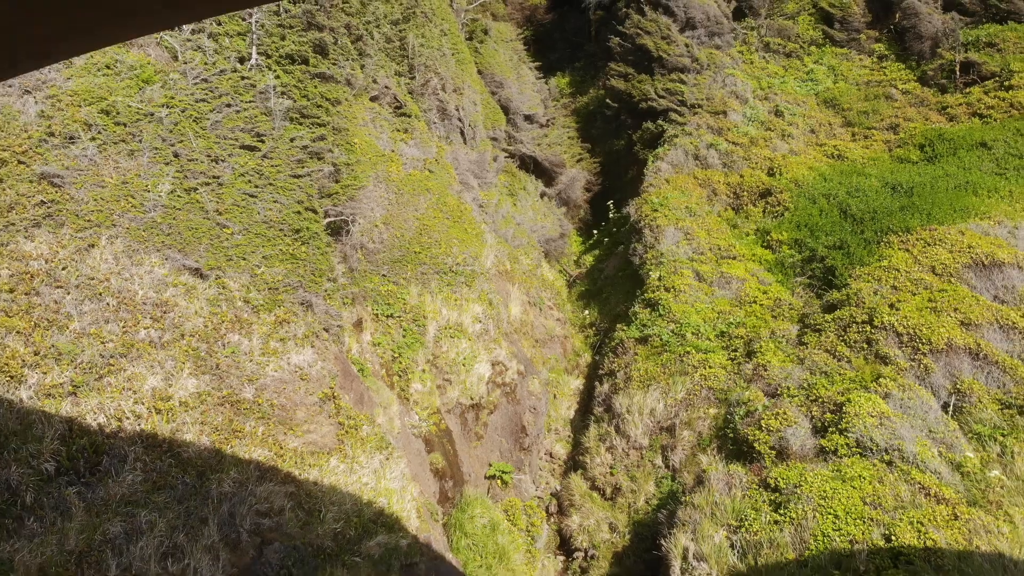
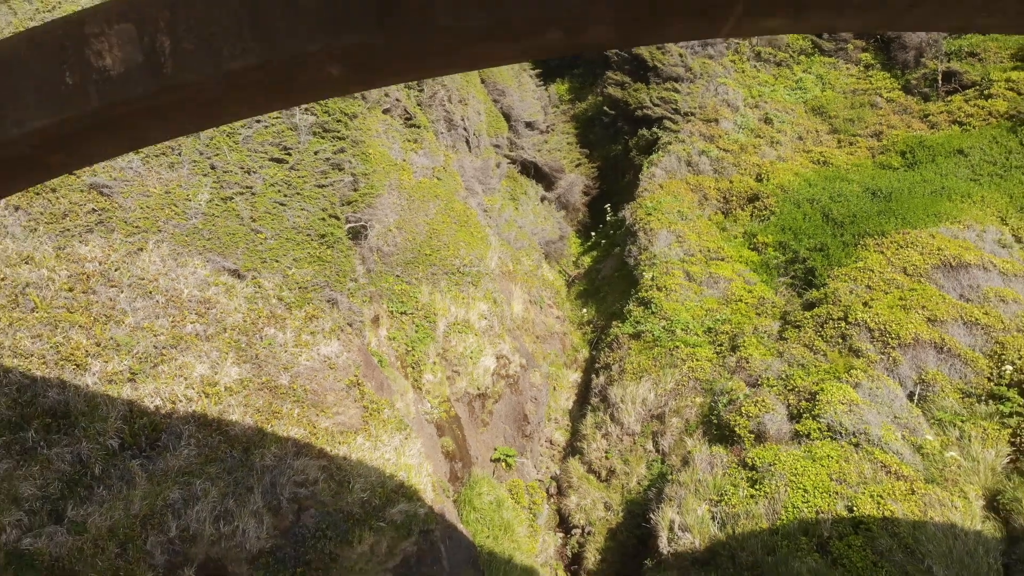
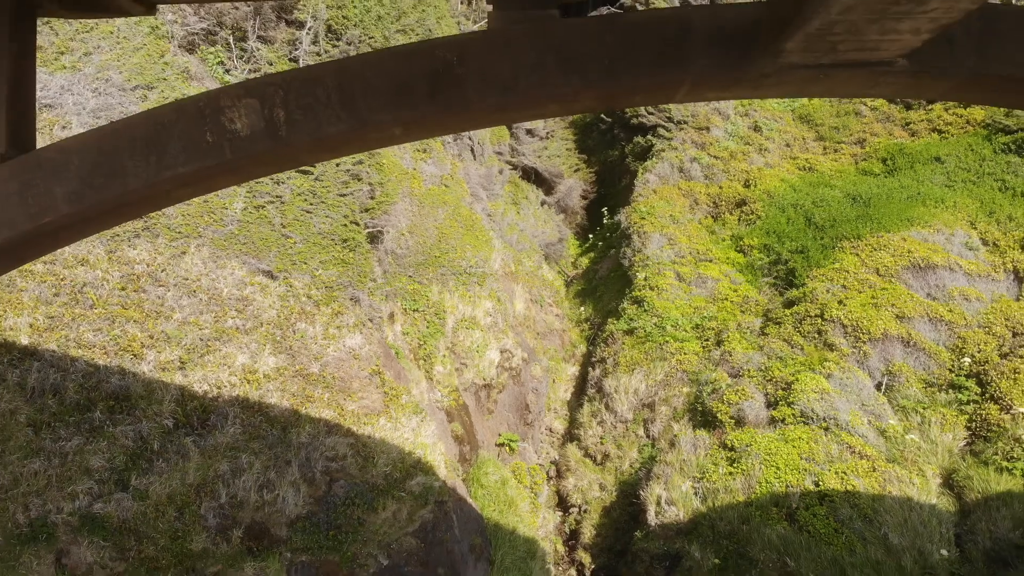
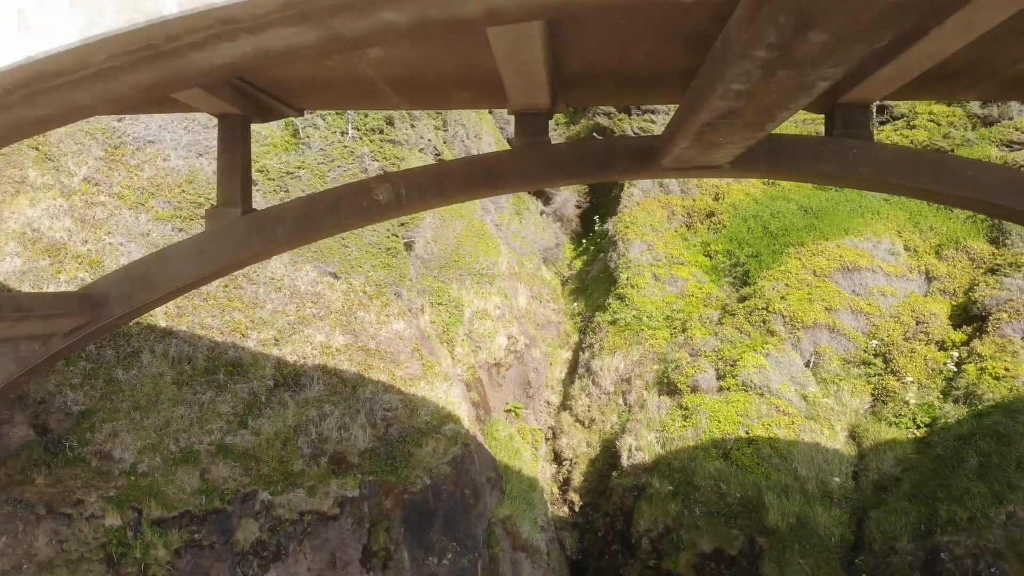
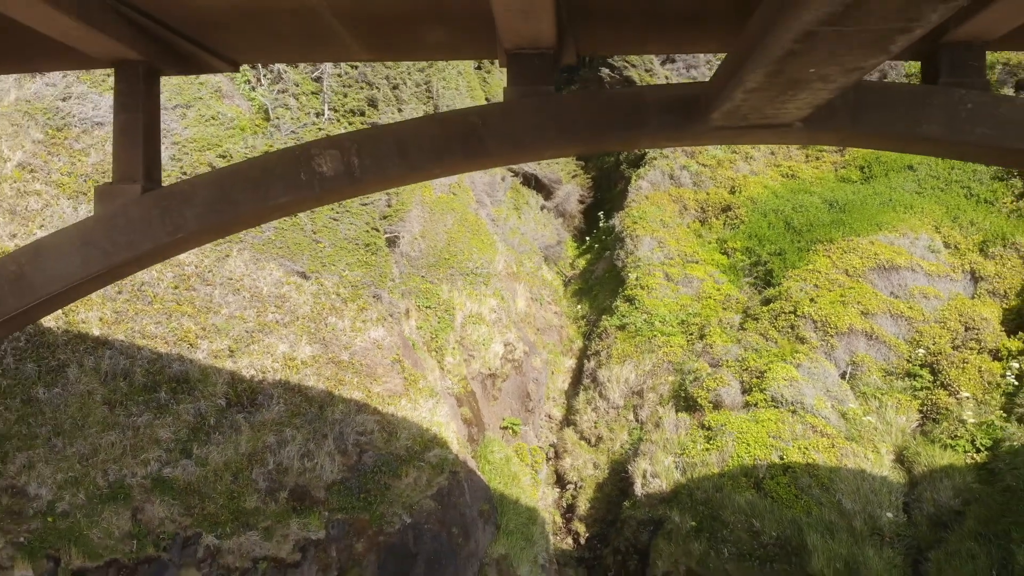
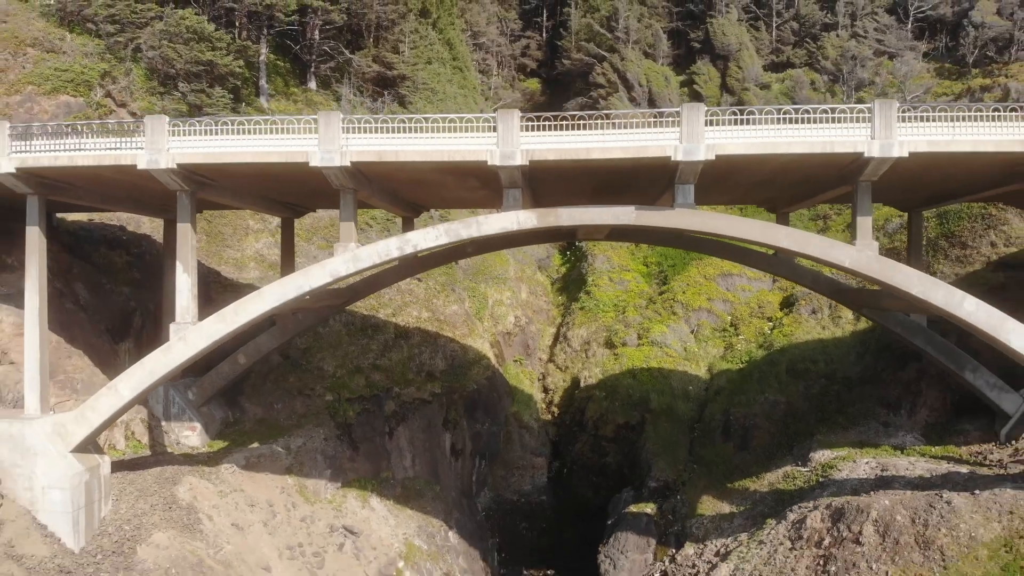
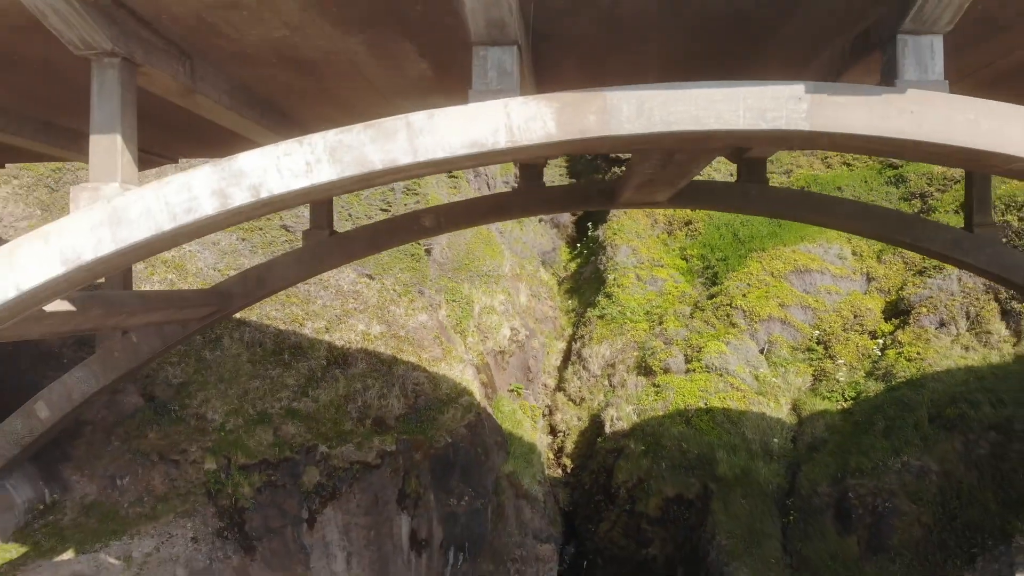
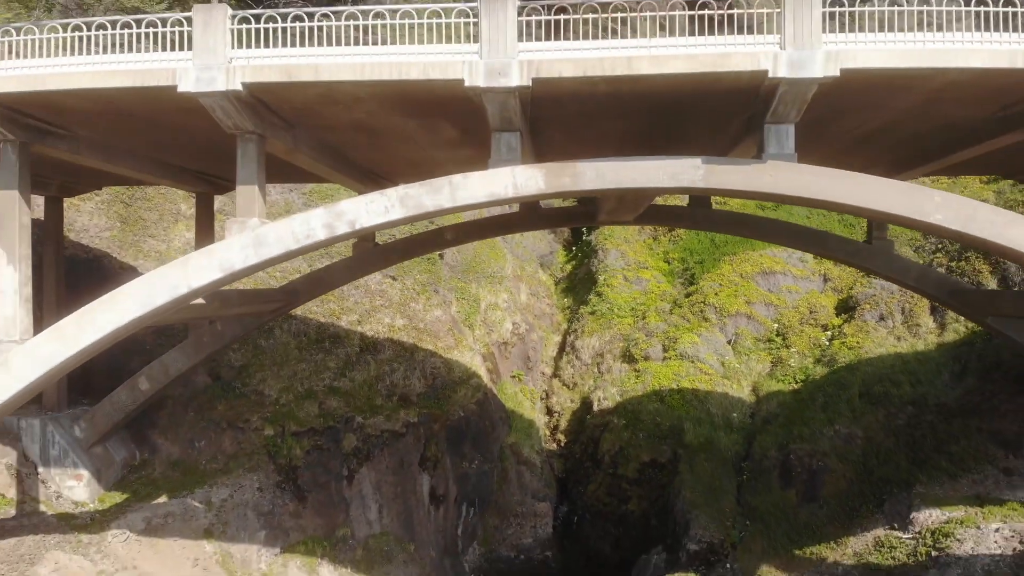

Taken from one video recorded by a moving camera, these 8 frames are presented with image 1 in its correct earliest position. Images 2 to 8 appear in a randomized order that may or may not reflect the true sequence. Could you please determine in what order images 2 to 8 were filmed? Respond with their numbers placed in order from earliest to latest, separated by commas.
2, 3, 5, 4, 7, 8, 6
